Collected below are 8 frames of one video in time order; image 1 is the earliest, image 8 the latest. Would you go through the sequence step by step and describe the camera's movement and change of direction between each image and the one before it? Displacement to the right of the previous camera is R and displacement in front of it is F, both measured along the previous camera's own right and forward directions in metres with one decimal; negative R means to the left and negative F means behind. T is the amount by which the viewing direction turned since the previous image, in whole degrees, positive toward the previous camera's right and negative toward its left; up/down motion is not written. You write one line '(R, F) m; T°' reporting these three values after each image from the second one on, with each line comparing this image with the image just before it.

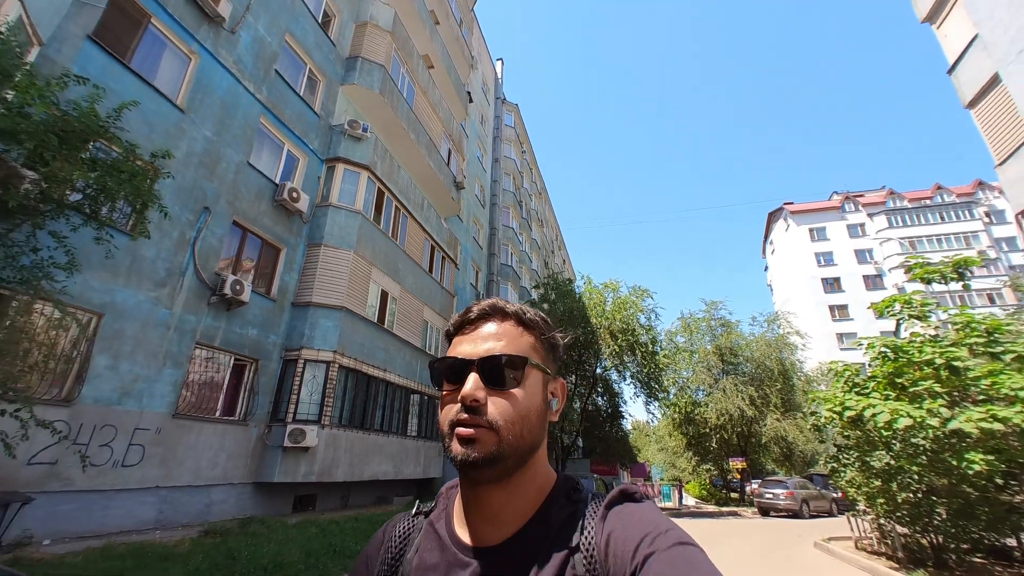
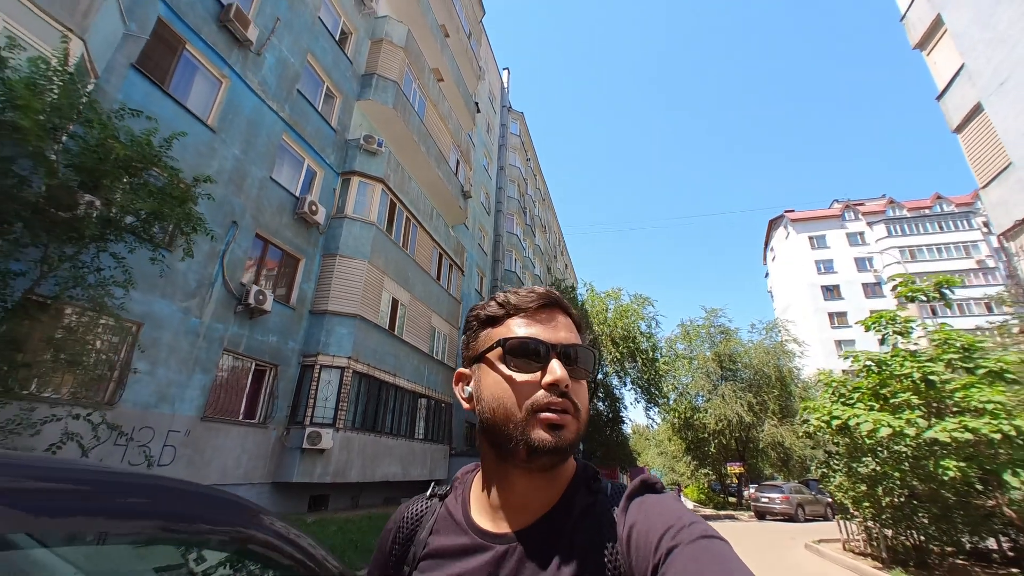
(-0.1, -0.5) m; 0°
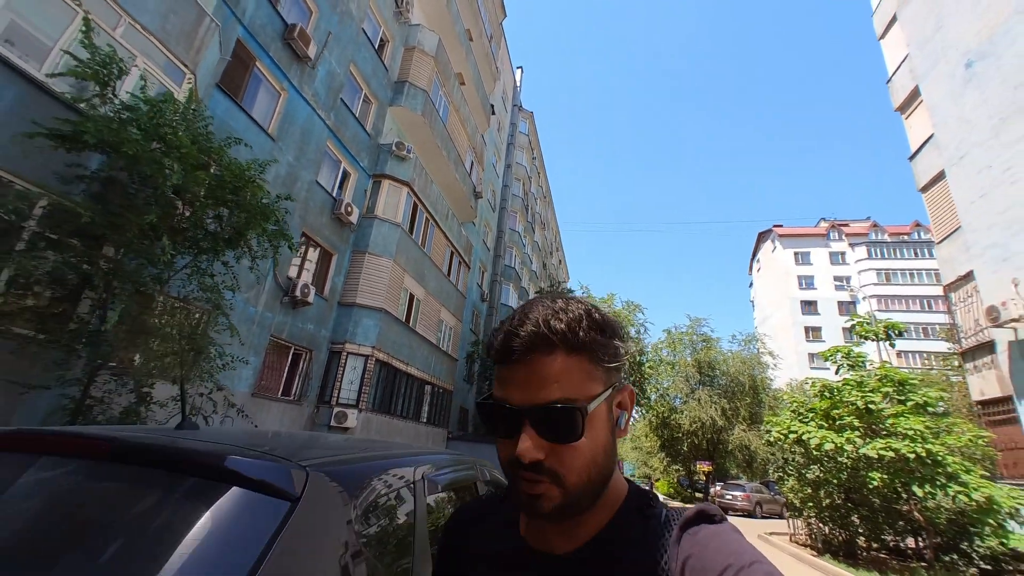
(-0.7, -1.2) m; +2°
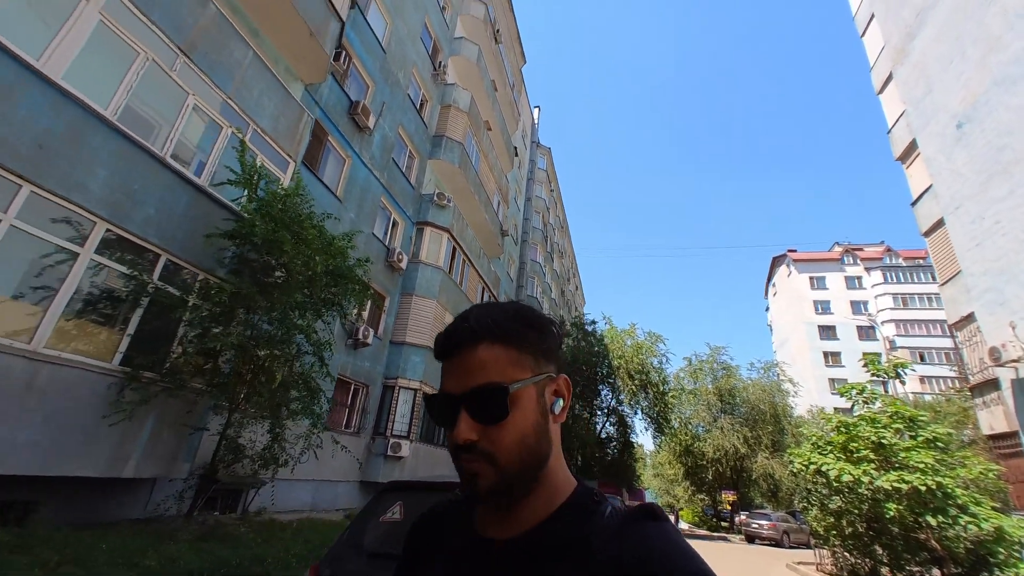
(-0.7, -1.1) m; -2°
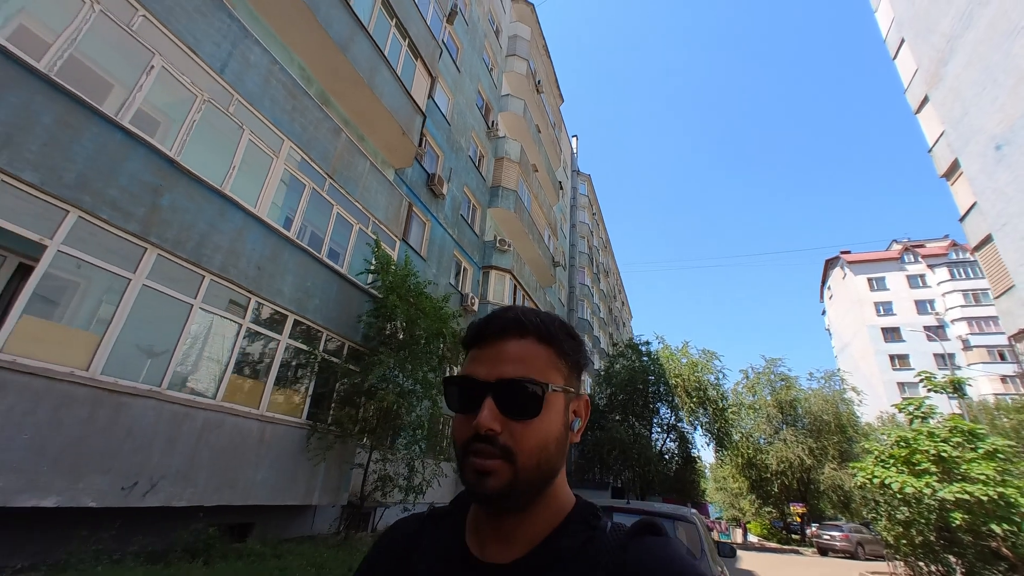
(-0.6, -1.5) m; -5°
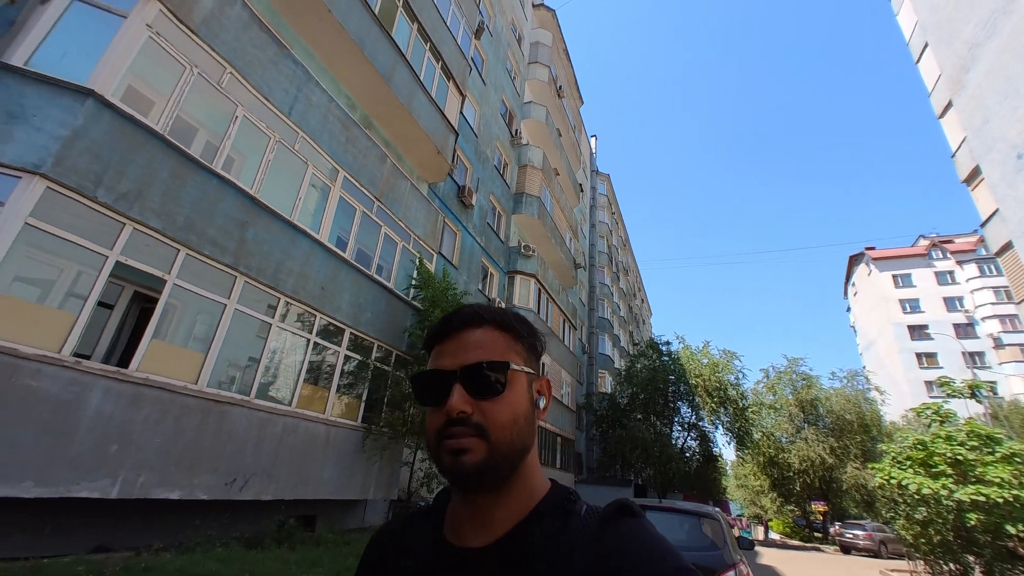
(-0.3, -0.7) m; -2°
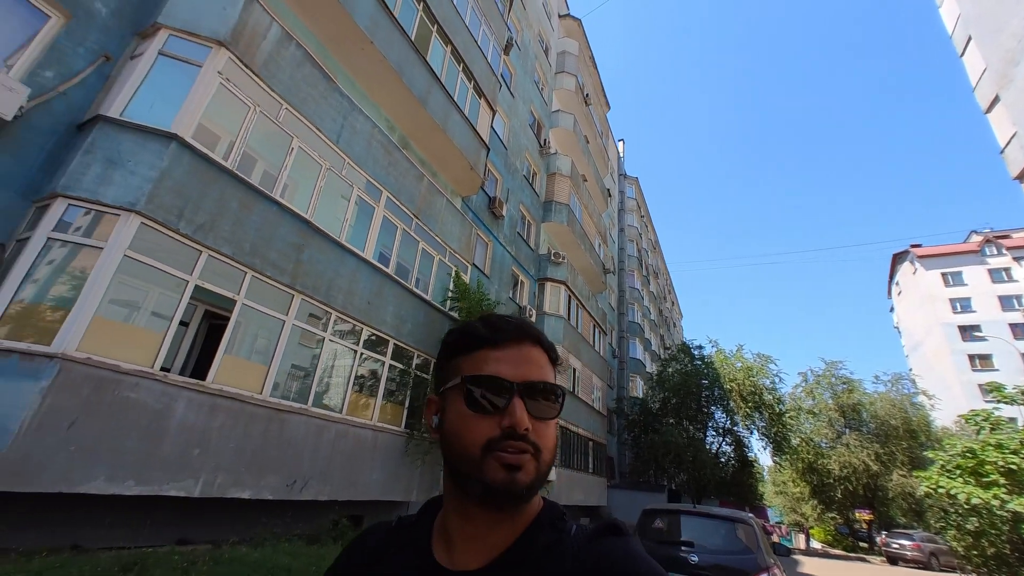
(-0.1, -0.3) m; -4°
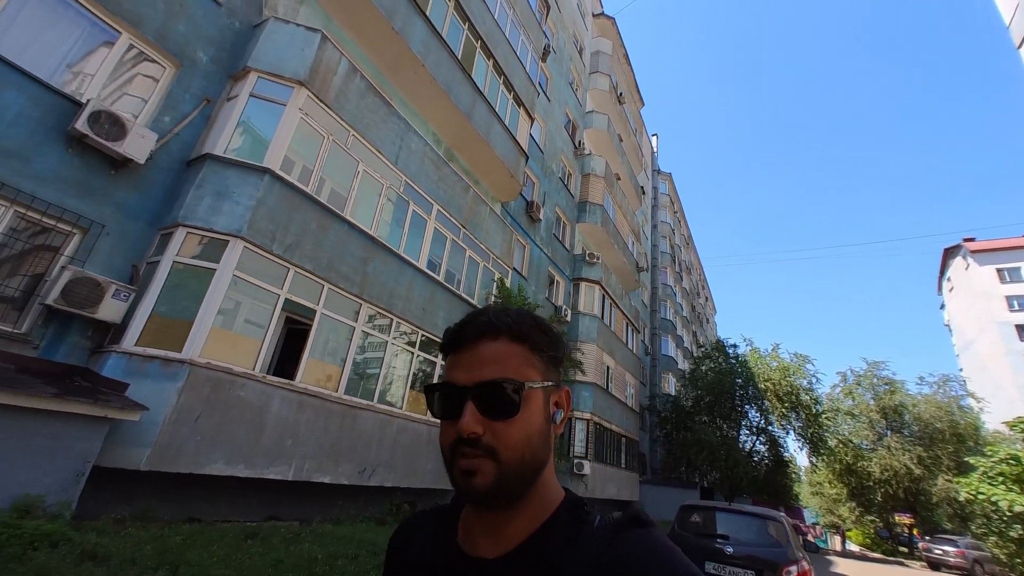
(-0.3, -0.6) m; -4°
